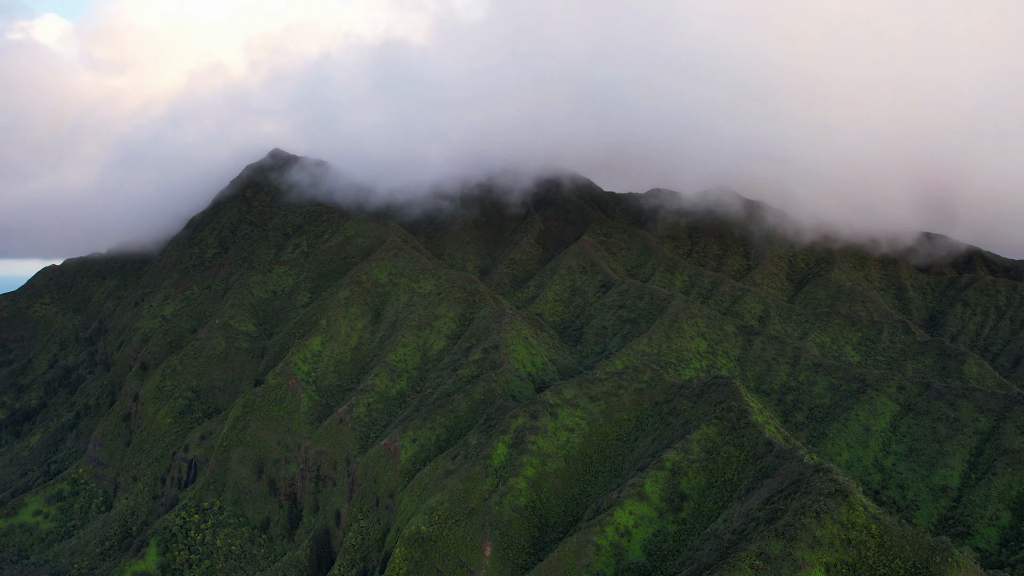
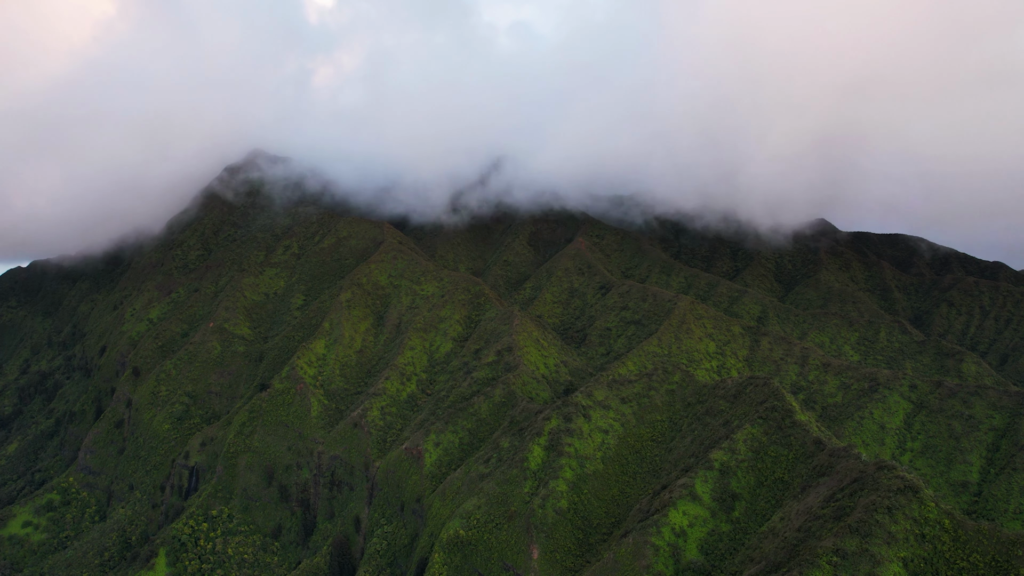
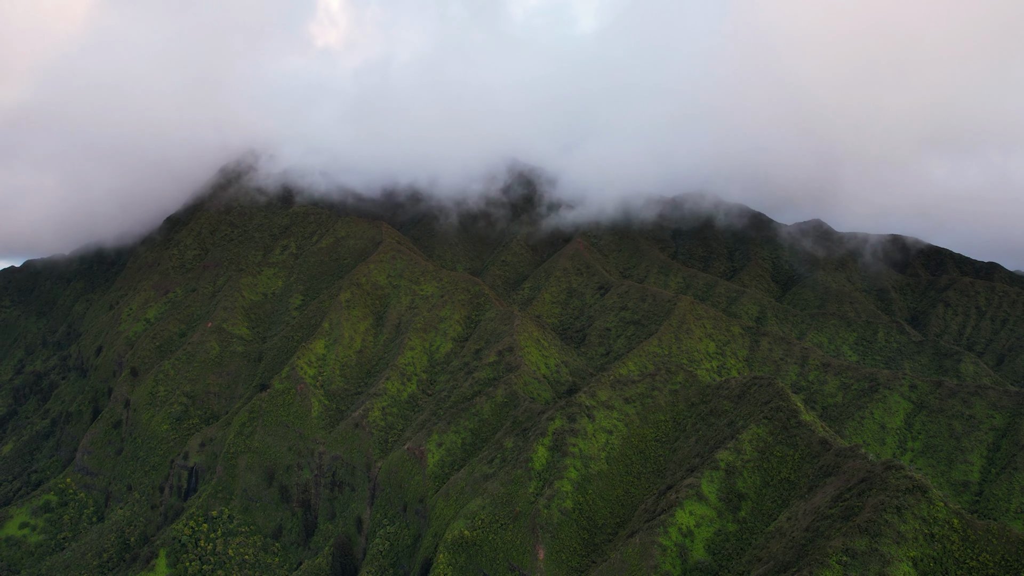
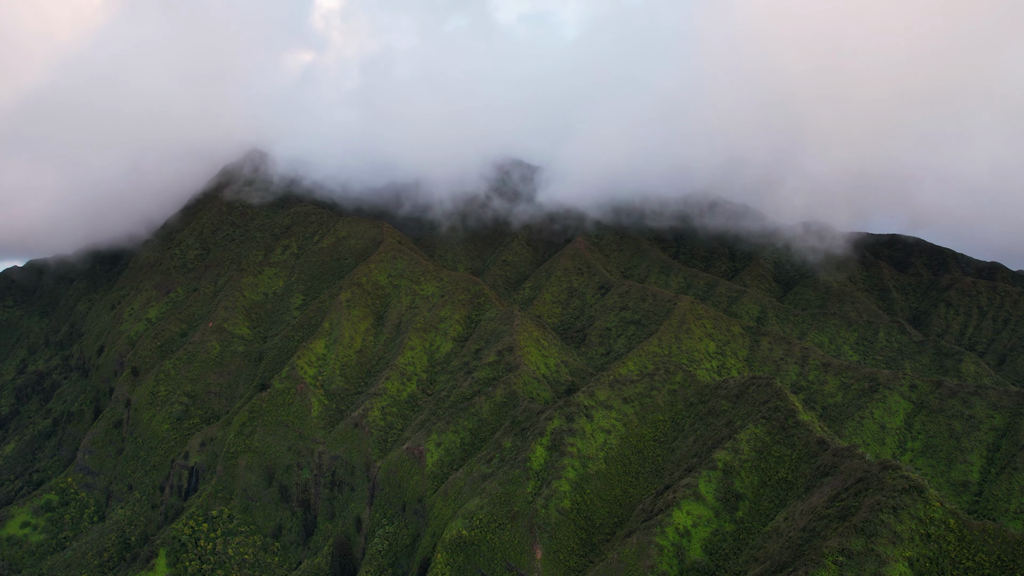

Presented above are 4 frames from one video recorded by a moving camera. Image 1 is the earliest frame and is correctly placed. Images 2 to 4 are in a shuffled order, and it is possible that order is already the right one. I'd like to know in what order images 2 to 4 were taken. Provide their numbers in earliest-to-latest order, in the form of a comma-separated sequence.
2, 4, 3
